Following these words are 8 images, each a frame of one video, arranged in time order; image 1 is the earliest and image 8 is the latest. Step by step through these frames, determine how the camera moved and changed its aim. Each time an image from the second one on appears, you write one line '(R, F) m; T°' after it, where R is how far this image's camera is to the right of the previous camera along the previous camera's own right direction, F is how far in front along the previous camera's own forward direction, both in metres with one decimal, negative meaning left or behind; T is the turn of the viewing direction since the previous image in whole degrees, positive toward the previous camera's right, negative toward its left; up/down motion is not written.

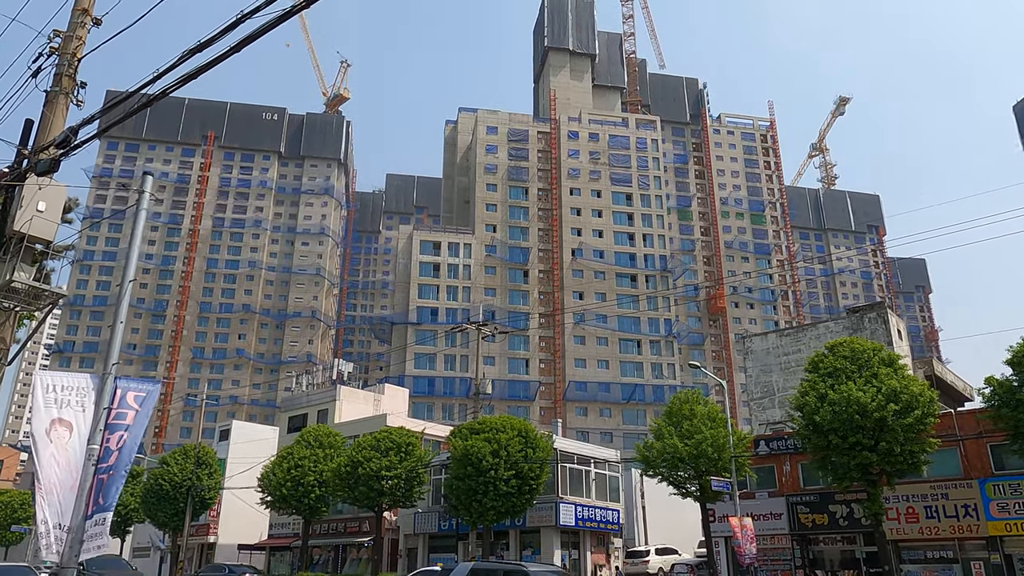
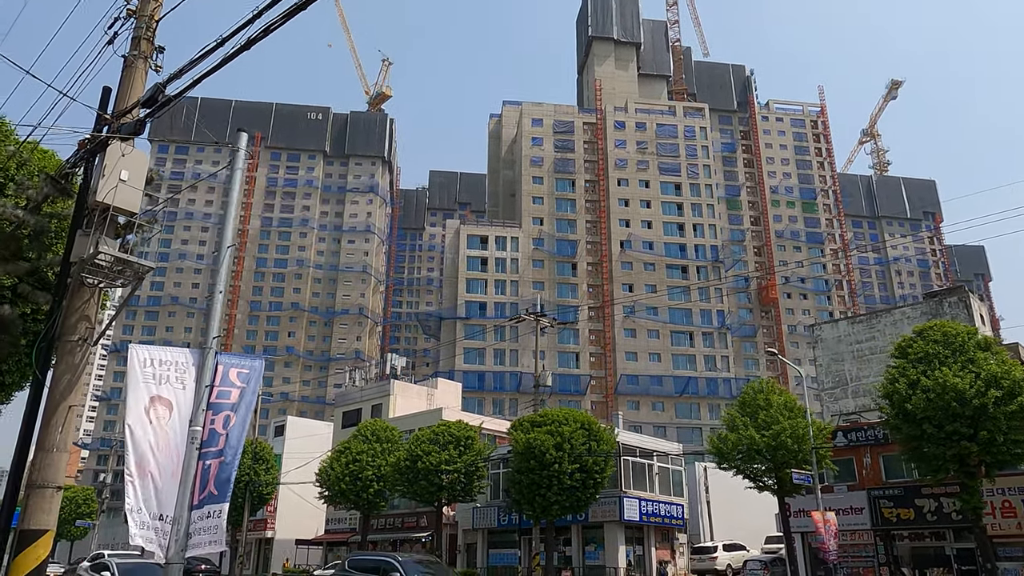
(-0.8, +0.8) m; -3°
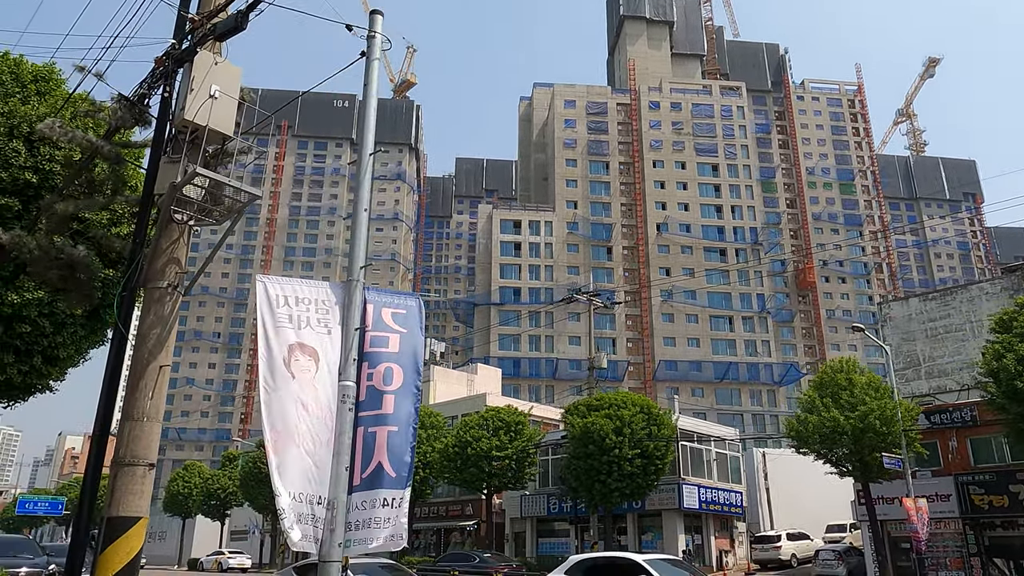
(-1.4, +1.4) m; -2°
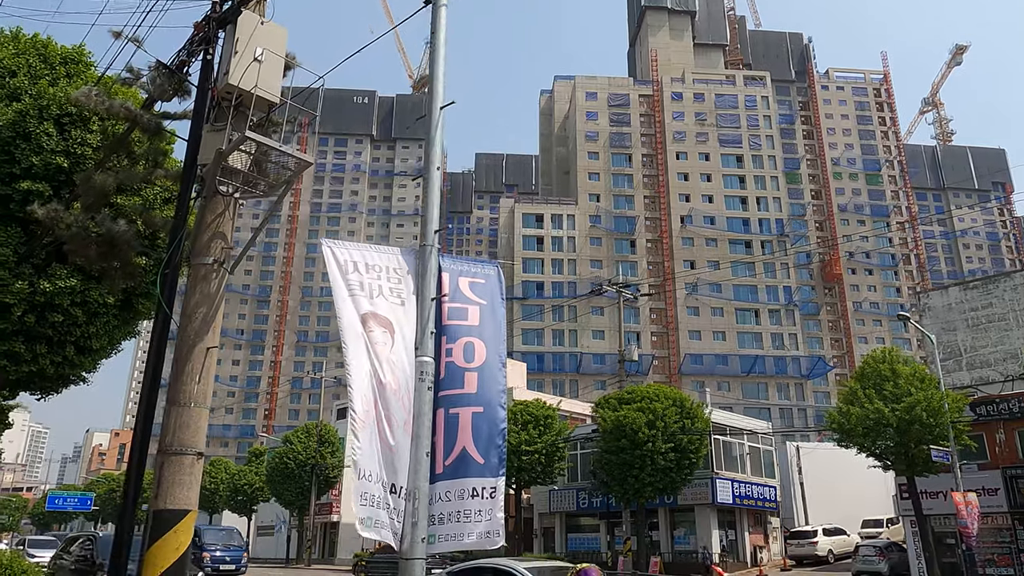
(-0.4, +0.5) m; -1°
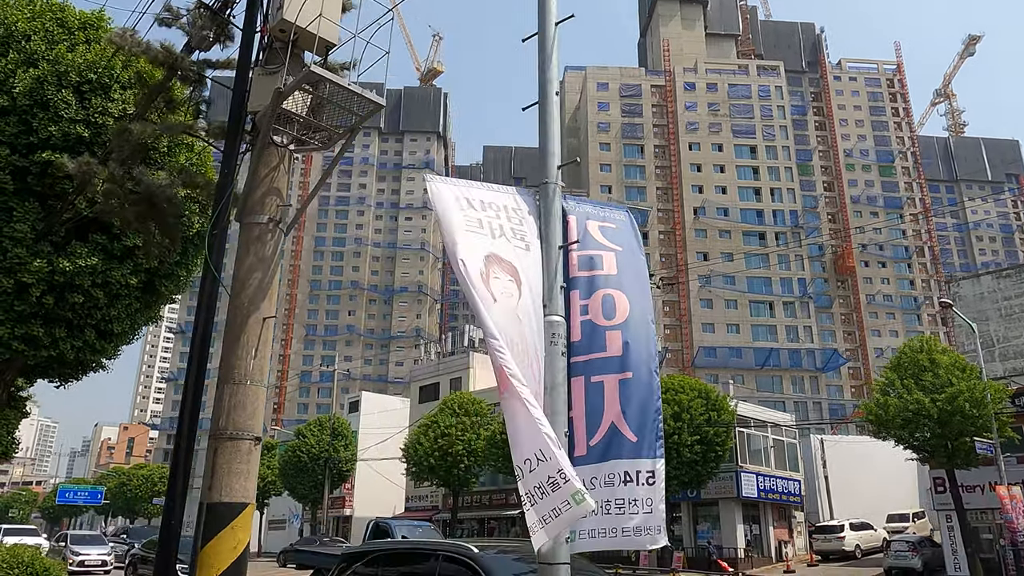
(-0.6, +0.7) m; 0°
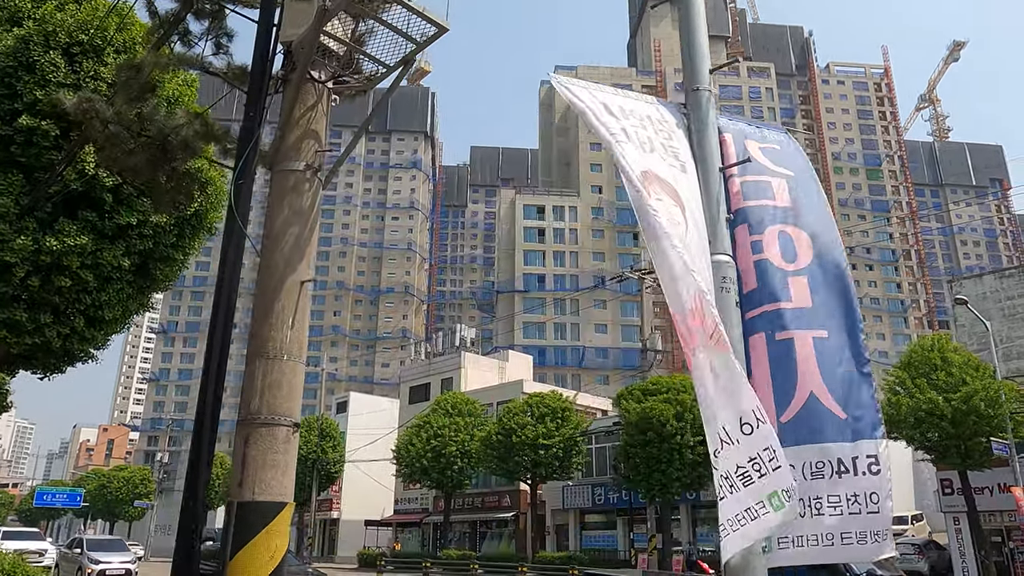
(-0.6, +0.8) m; +1°
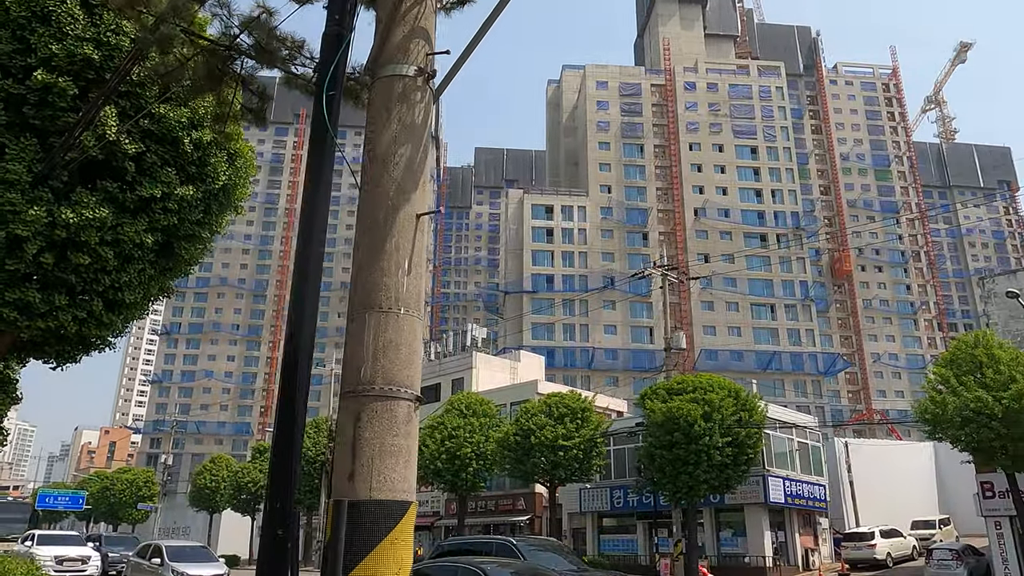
(-0.8, +0.9) m; 0°
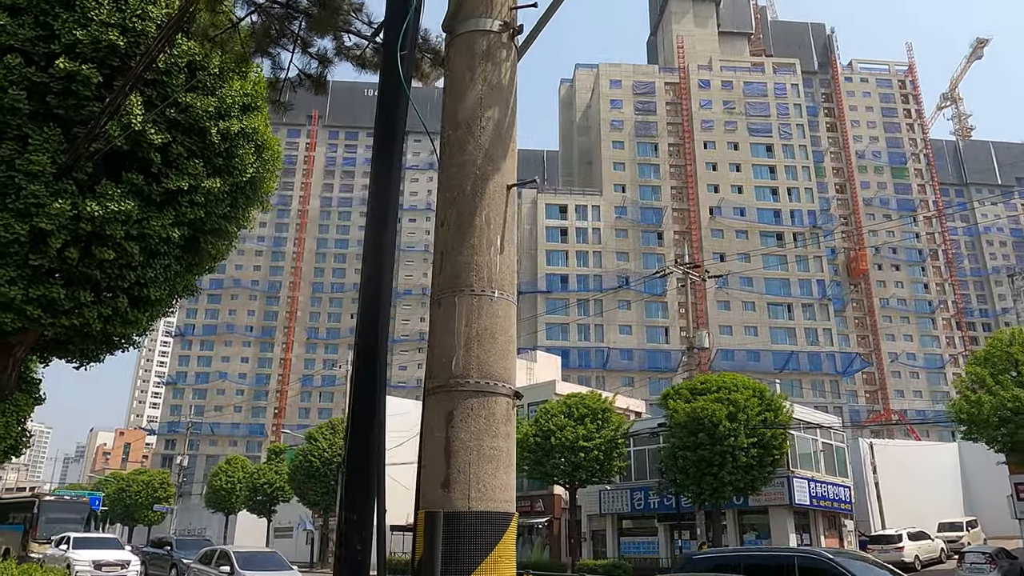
(-0.3, +0.4) m; -1°
